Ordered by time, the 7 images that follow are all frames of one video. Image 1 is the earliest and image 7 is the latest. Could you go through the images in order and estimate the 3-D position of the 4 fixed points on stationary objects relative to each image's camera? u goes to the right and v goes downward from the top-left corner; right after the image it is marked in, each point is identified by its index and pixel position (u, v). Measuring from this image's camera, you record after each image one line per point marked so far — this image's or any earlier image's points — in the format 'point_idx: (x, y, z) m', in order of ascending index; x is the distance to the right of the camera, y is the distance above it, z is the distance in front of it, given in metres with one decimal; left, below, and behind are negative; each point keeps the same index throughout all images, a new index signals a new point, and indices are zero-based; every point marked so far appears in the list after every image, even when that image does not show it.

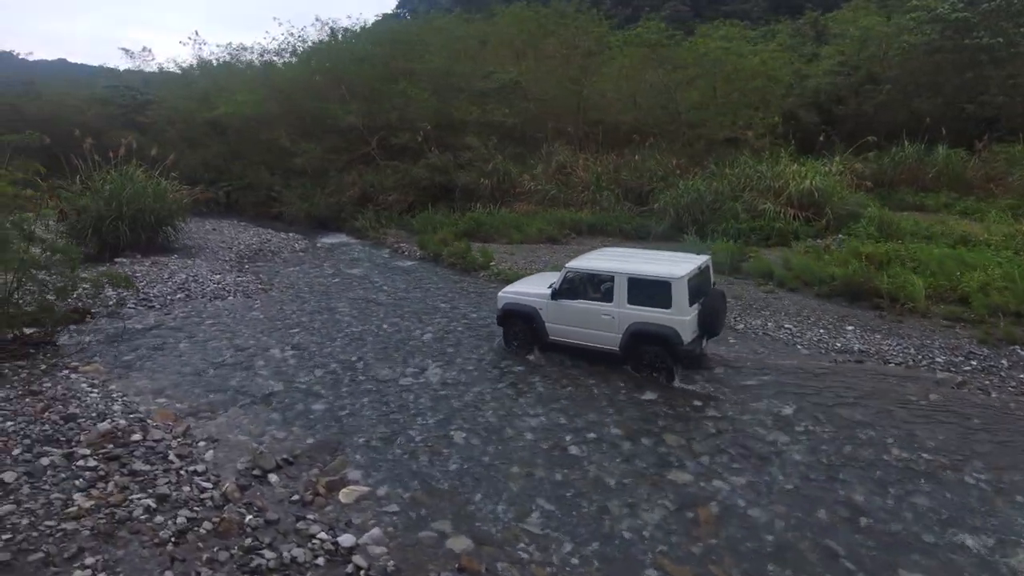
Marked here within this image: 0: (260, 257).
0: (-6.0, +0.7, +15.4) m
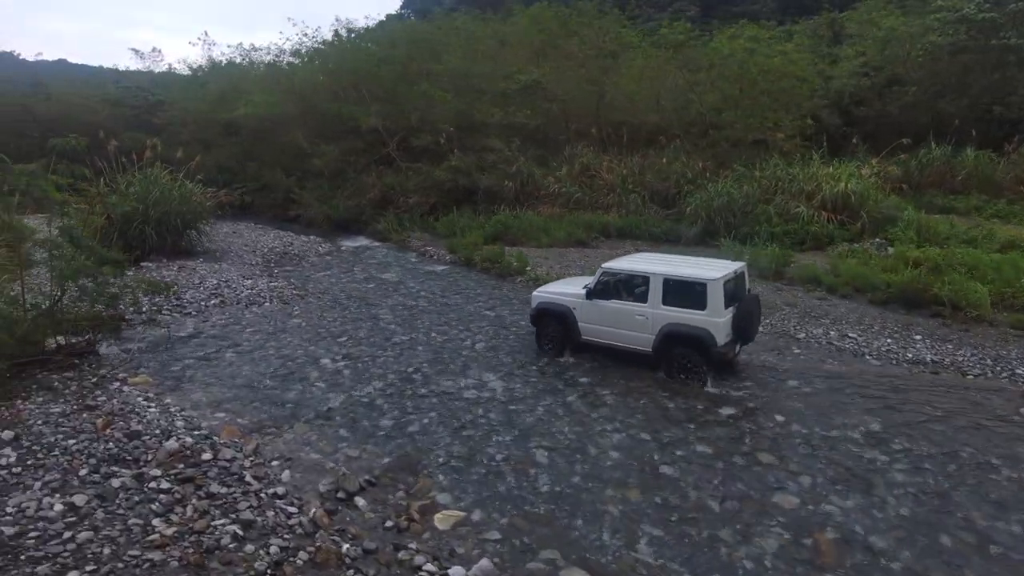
0: (-5.2, +0.6, +15.2) m
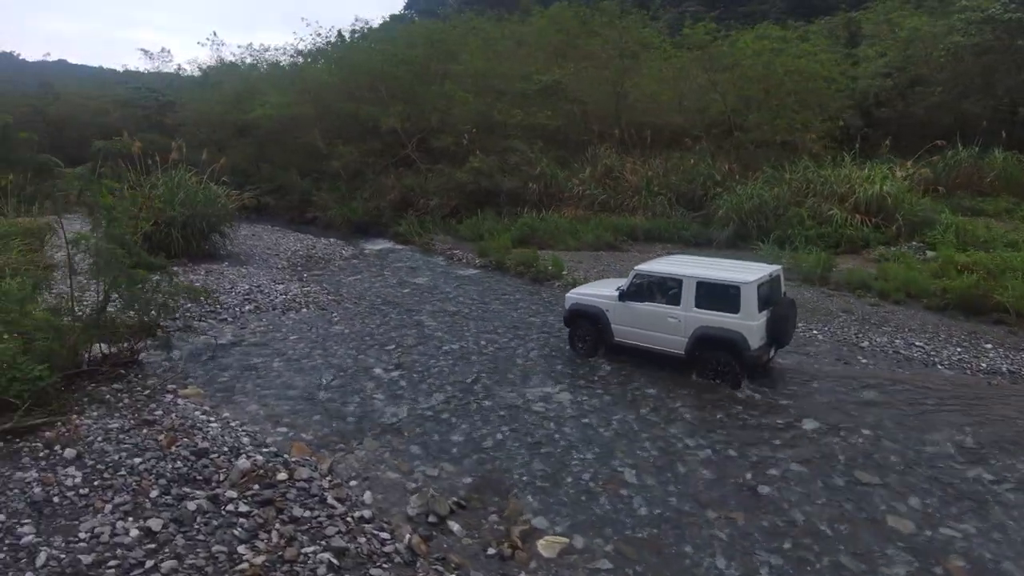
0: (-4.5, +0.5, +14.9) m
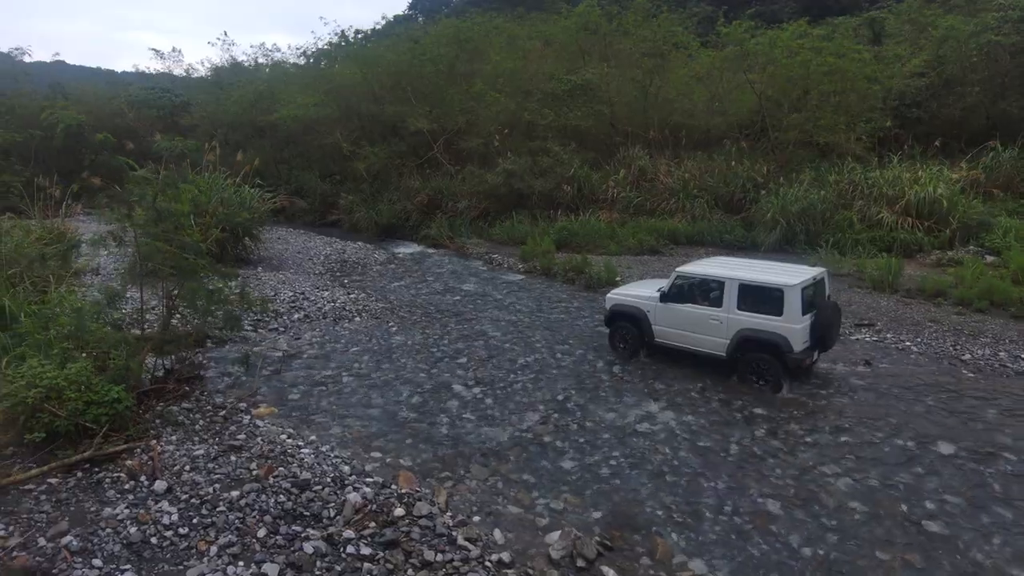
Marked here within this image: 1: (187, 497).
0: (-3.6, +0.4, +14.4) m
1: (-2.4, -1.5, +4.8) m
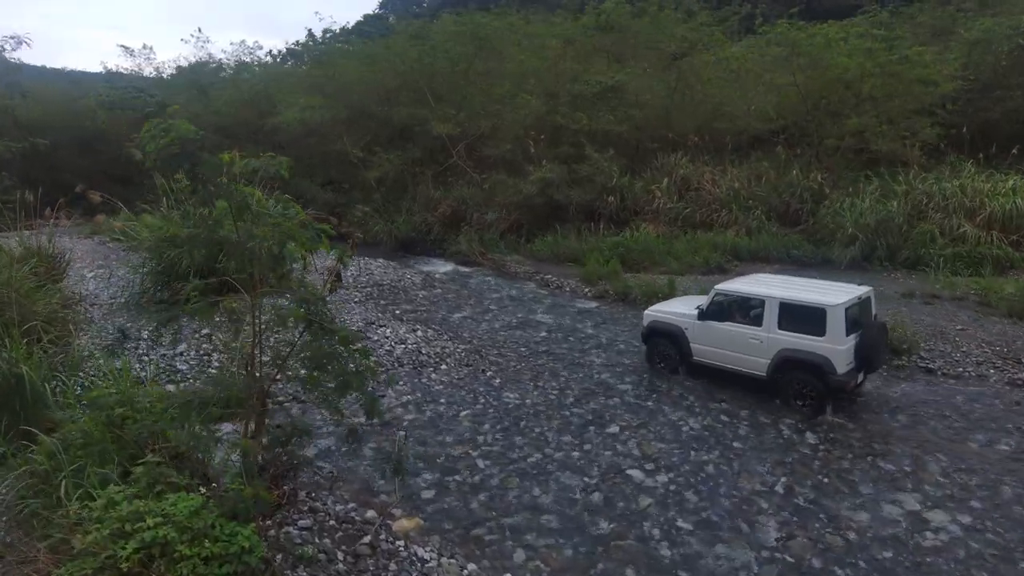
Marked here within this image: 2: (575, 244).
0: (-2.3, -0.2, +12.6) m
1: (-0.5, -2.1, +3.1) m
2: (+1.5, +1.1, +15.9) m
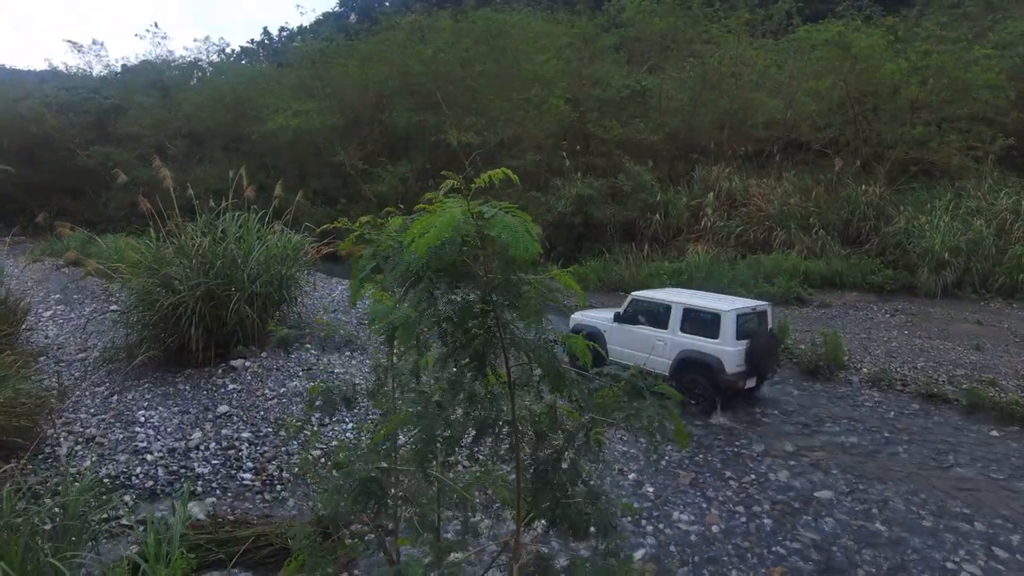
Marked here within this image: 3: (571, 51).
0: (-1.2, -0.9, +10.4) m
1: (+1.2, -2.8, +1.0) m
2: (+2.4, +0.4, +14.0) m
3: (+1.7, +7.0, +19.2) m
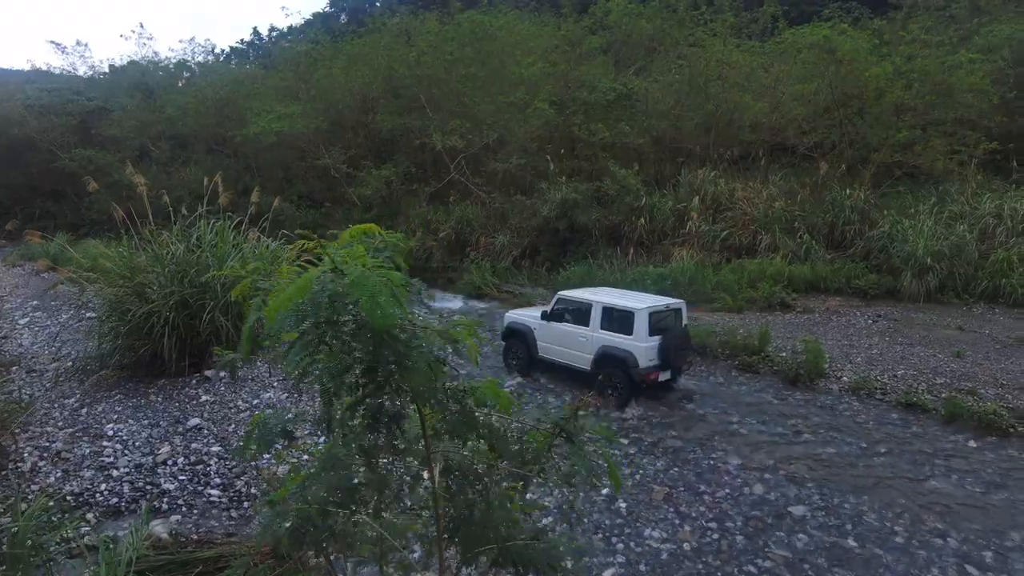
0: (-1.5, -1.0, +10.3) m
1: (+1.0, -2.9, +0.9) m
2: (+2.0, +0.3, +13.9) m
3: (+1.3, +6.9, +19.1) m
